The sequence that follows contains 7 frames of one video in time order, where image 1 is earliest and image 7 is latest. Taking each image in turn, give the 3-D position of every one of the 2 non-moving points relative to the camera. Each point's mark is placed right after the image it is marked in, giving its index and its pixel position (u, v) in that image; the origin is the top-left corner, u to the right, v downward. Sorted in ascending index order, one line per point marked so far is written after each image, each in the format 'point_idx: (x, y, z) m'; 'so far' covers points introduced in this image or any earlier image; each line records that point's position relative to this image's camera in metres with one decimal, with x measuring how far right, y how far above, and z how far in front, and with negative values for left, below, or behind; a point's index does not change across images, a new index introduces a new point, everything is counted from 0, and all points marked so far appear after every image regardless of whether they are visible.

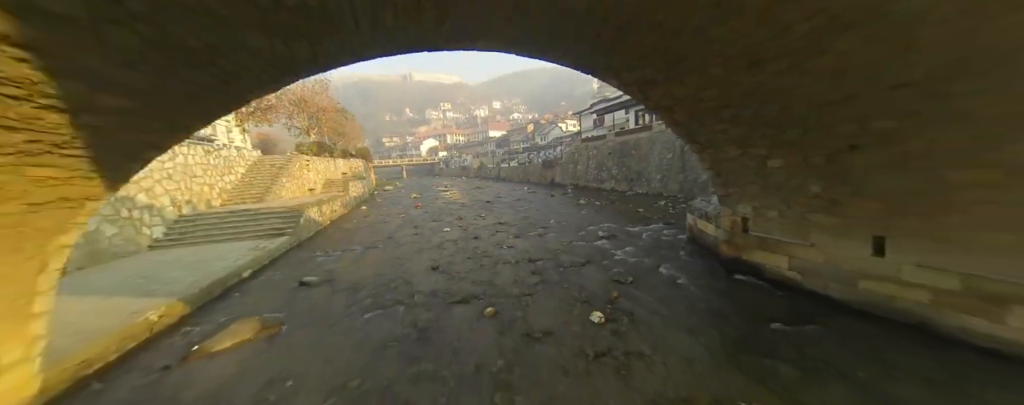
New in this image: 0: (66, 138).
0: (-3.4, +0.5, +2.2) m
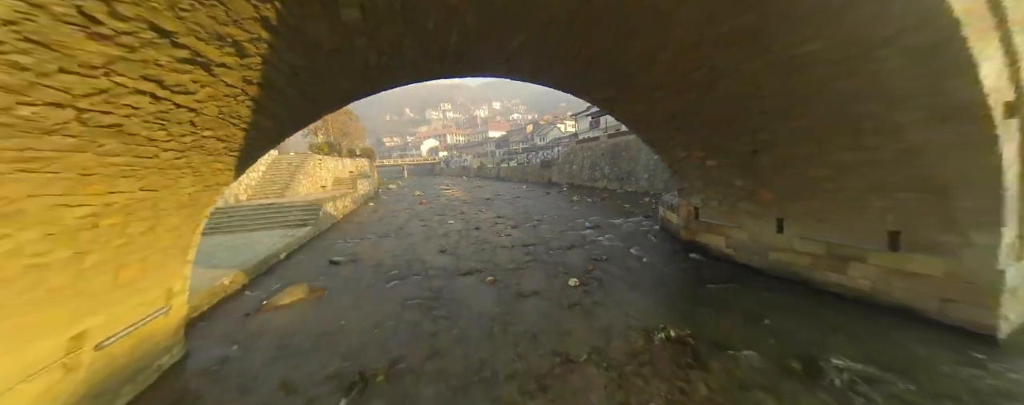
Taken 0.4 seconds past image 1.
0: (-3.5, +0.7, +3.7) m
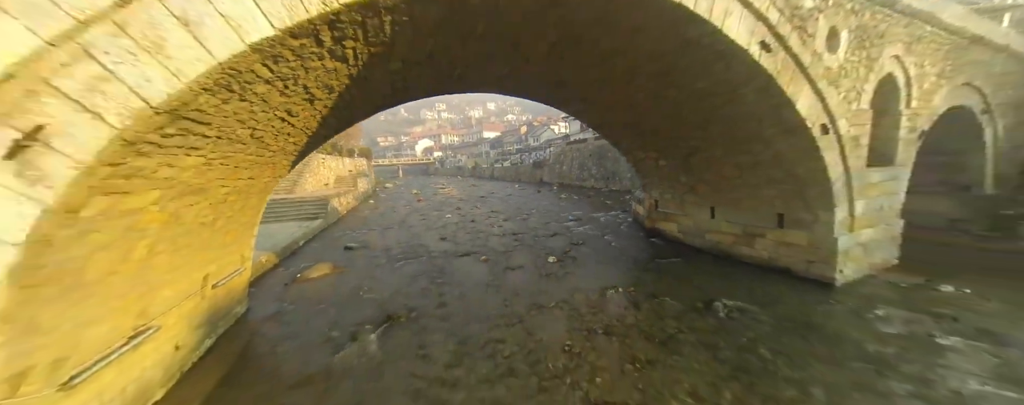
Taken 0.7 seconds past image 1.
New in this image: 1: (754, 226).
0: (-3.7, +1.0, +5.0) m
1: (+5.2, -0.5, +6.1) m
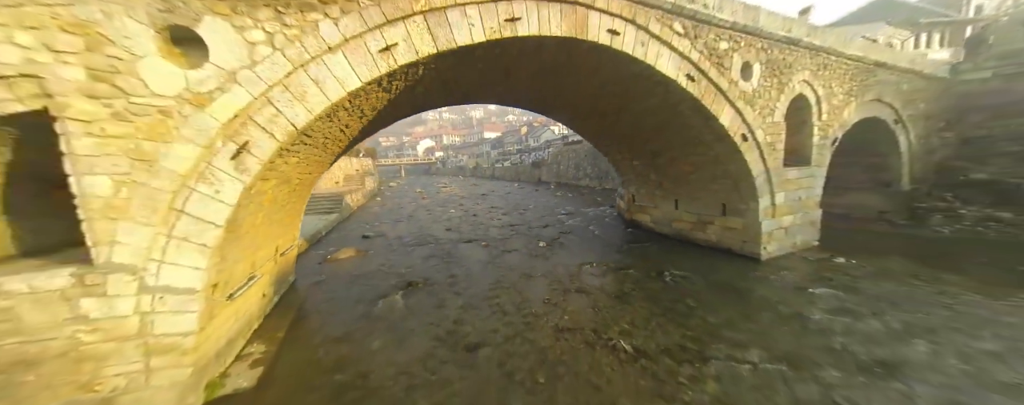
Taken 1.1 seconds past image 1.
0: (-3.8, +1.2, +6.4) m
1: (+5.1, -0.3, +7.5) m
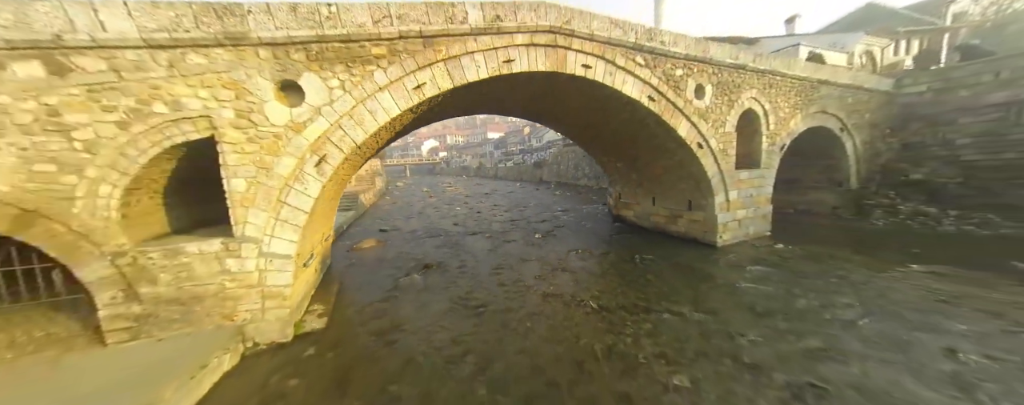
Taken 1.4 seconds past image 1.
0: (-3.9, +1.3, +7.9) m
1: (+5.1, -0.2, +8.8) m
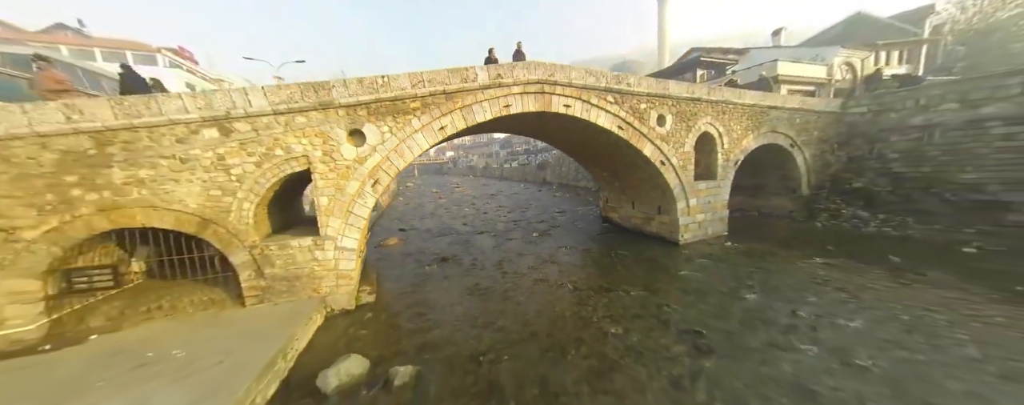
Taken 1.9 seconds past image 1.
0: (-3.9, +1.1, +9.8) m
1: (+5.1, -0.4, +10.6) m
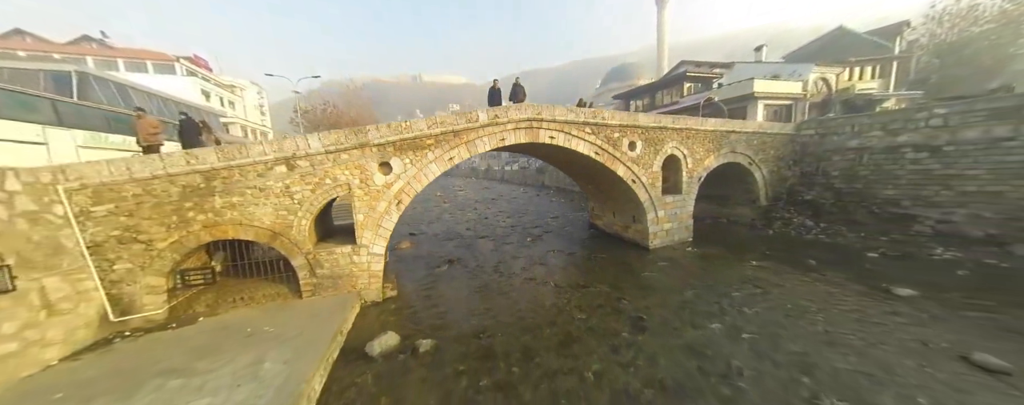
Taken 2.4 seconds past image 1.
0: (-4.0, +0.7, +11.6) m
1: (+4.9, -0.8, +12.3) m
